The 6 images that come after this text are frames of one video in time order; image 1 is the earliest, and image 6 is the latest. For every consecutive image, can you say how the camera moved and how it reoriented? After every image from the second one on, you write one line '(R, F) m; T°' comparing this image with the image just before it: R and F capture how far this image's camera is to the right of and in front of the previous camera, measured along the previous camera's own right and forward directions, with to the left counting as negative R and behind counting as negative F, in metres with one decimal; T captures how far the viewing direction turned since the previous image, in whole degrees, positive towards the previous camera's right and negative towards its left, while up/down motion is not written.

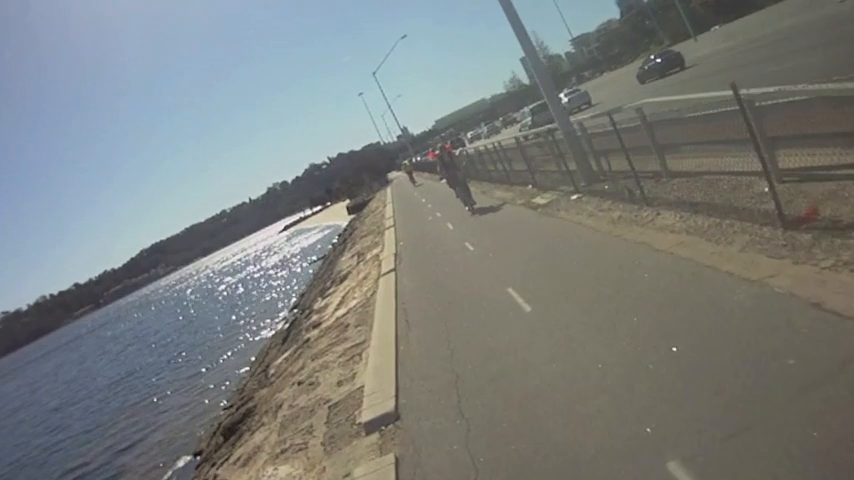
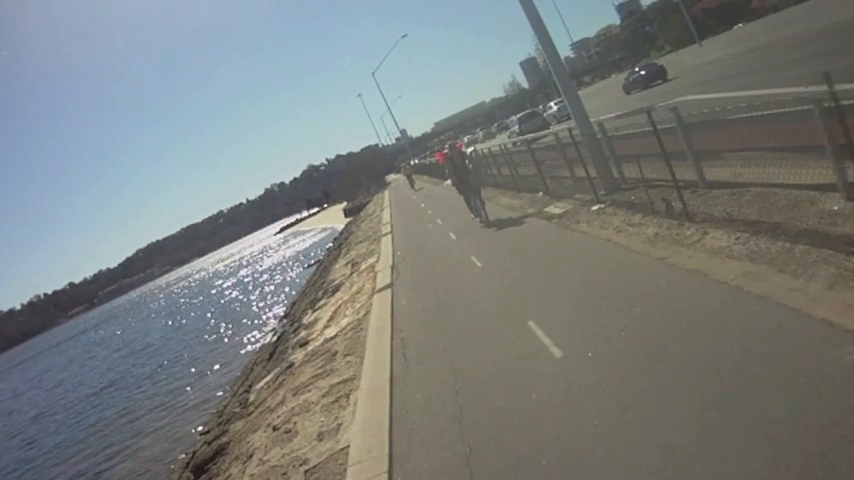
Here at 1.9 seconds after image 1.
(-0.1, +2.2) m; 0°
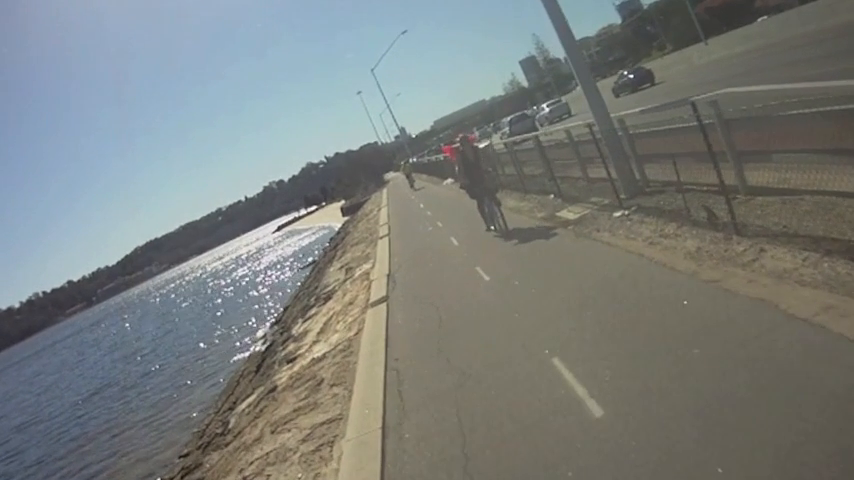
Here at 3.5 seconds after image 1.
(0.0, +1.9) m; 0°
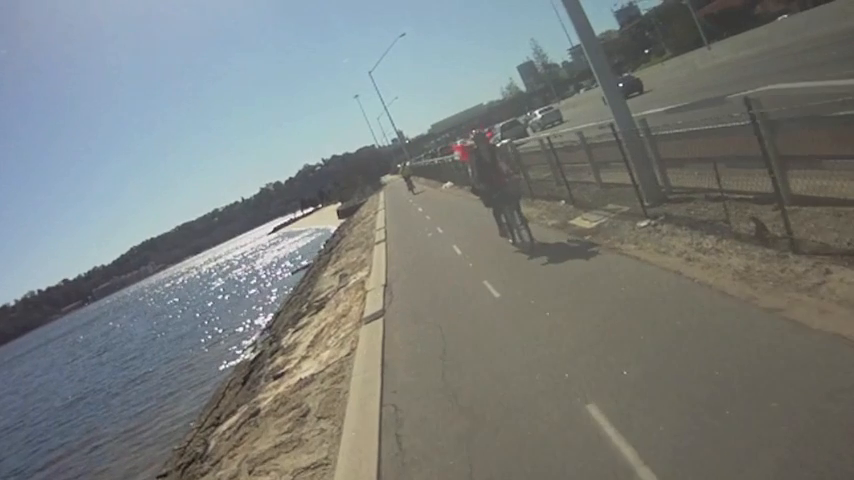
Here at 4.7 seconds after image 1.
(-0.1, +1.5) m; 0°
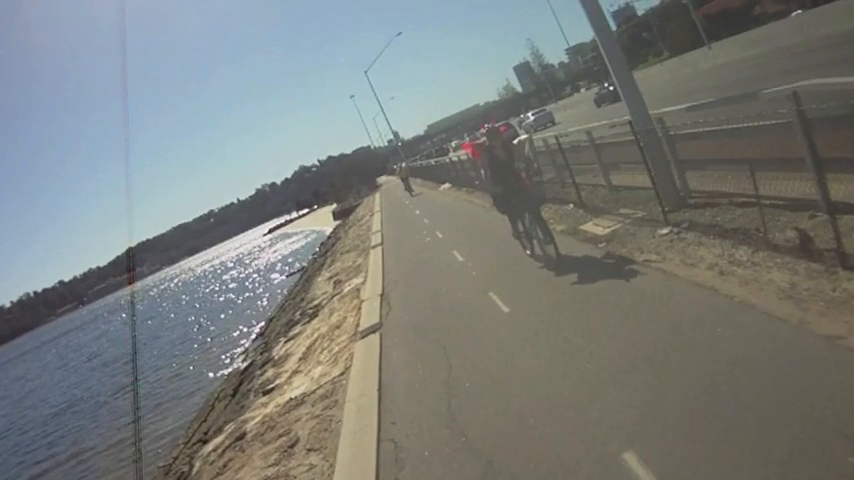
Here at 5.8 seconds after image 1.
(-0.1, +1.1) m; 0°
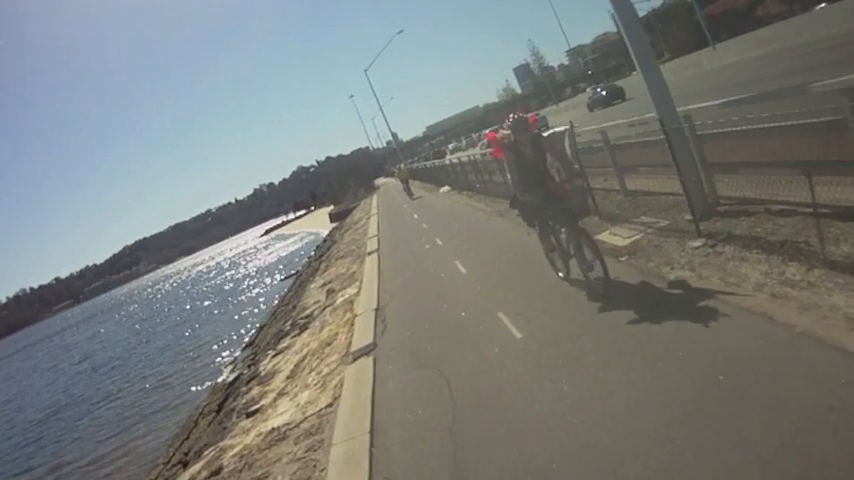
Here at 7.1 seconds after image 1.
(0.0, +1.4) m; 0°
